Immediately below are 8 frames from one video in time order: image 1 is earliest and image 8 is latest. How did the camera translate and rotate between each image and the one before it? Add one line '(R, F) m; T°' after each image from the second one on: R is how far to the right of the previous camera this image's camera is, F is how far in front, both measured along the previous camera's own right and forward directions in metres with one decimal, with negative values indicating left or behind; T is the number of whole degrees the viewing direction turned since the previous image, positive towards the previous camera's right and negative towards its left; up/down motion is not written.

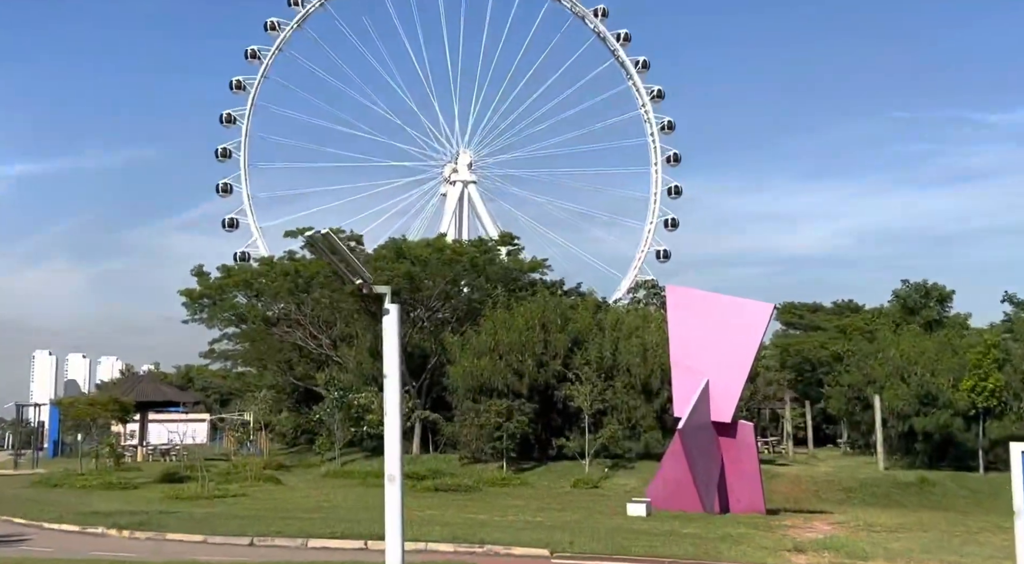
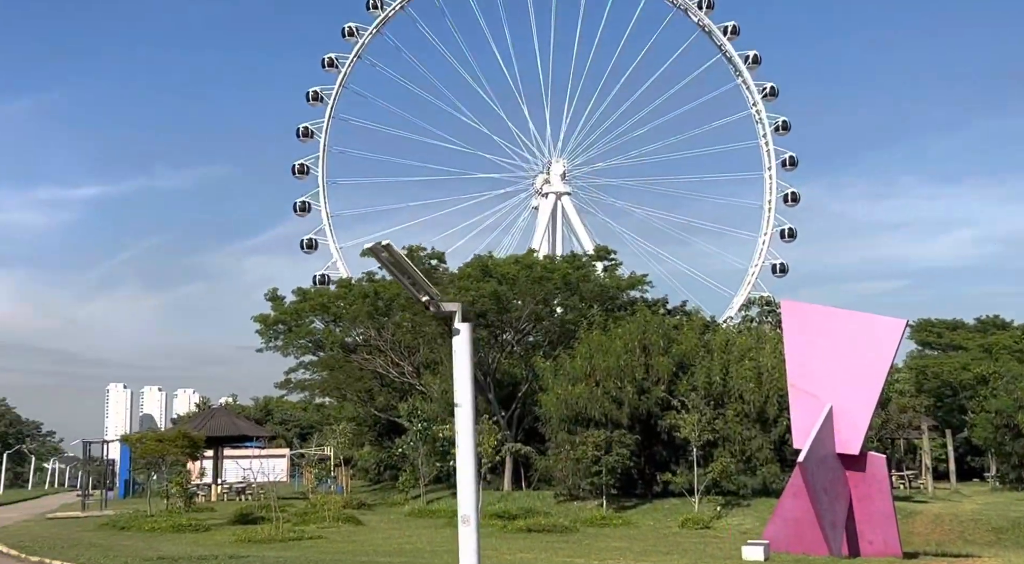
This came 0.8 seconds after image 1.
(-0.5, +2.5) m; -5°
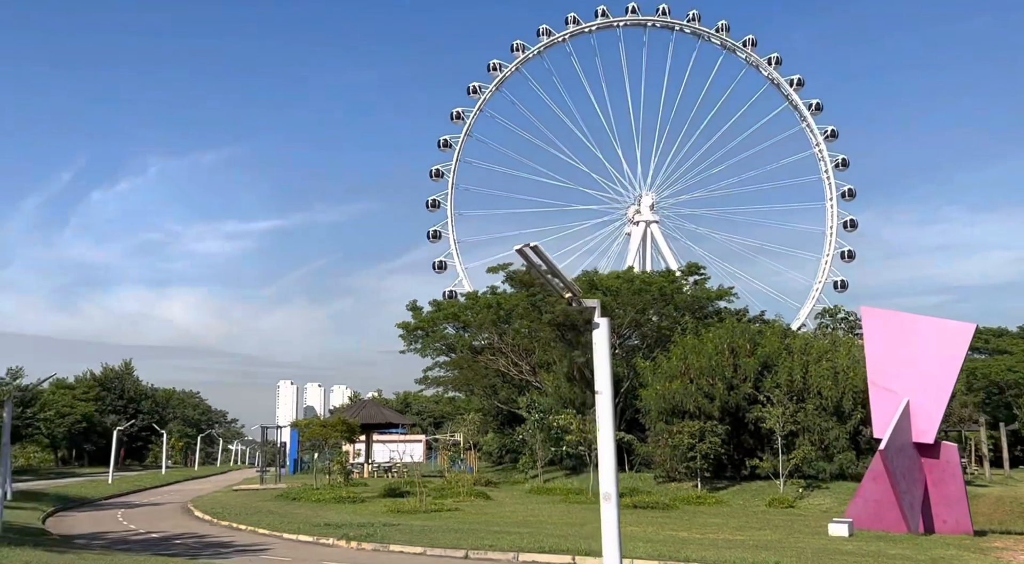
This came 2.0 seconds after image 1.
(+0.4, -4.6) m; -7°
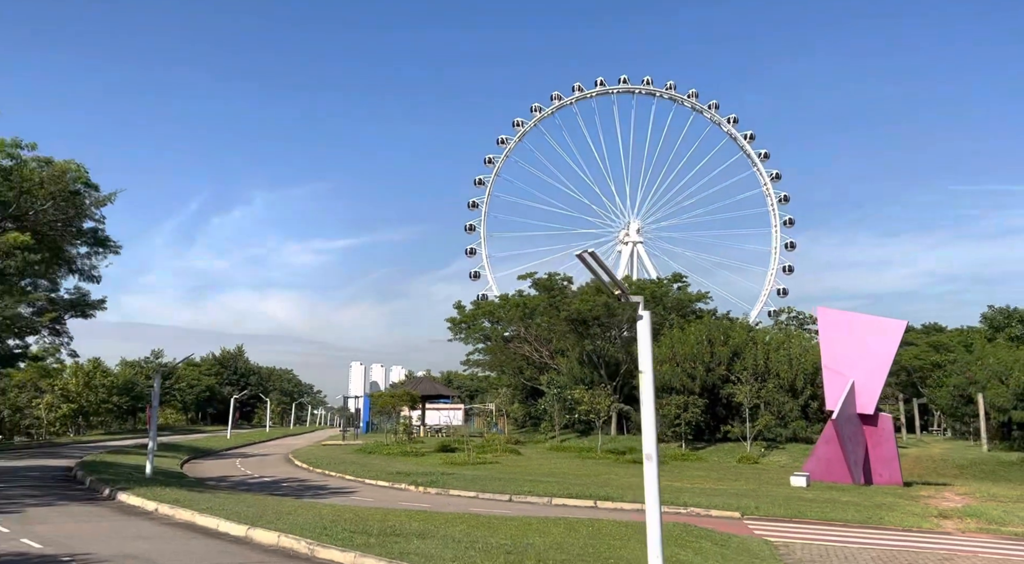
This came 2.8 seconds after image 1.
(+0.8, -8.6) m; -2°
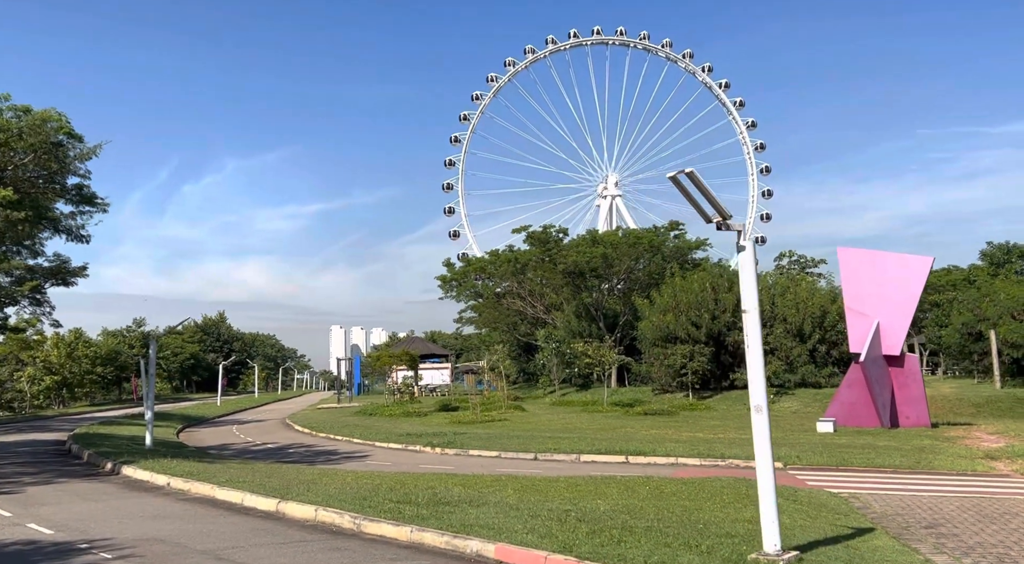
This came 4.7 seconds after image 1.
(-1.0, +1.3) m; +1°
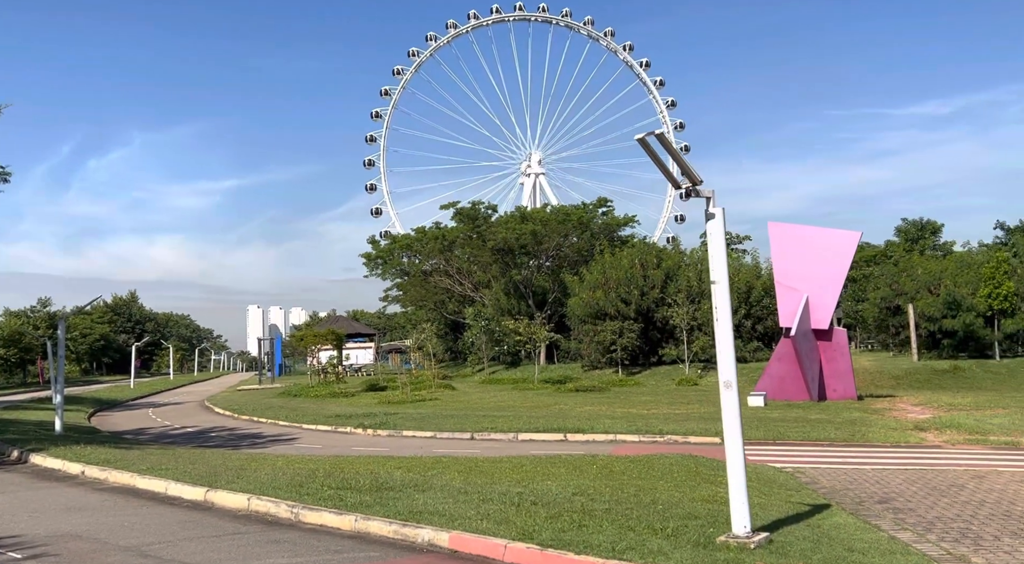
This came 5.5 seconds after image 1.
(-0.3, +0.6) m; +5°
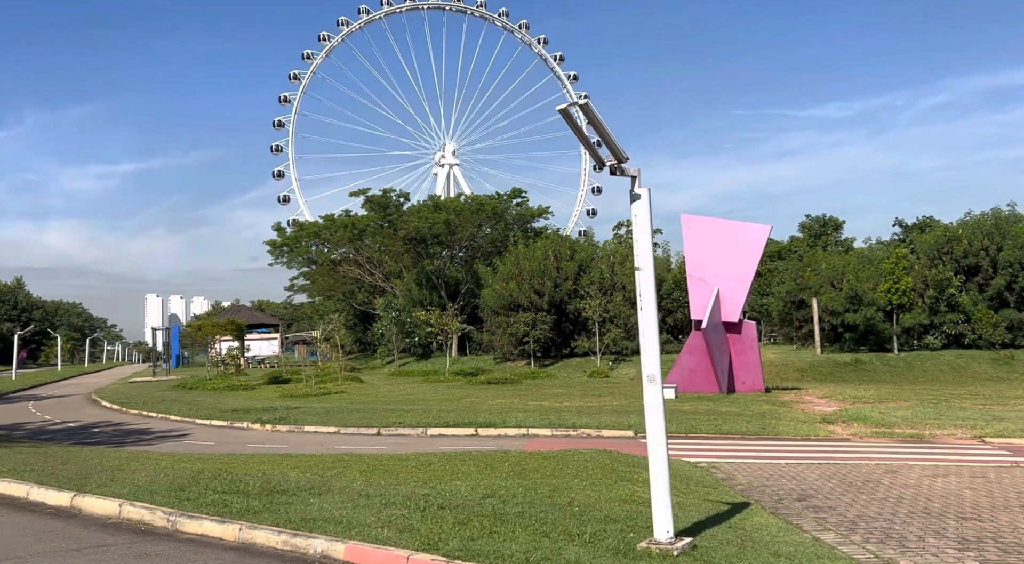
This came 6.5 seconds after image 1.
(0.0, +0.7) m; +6°
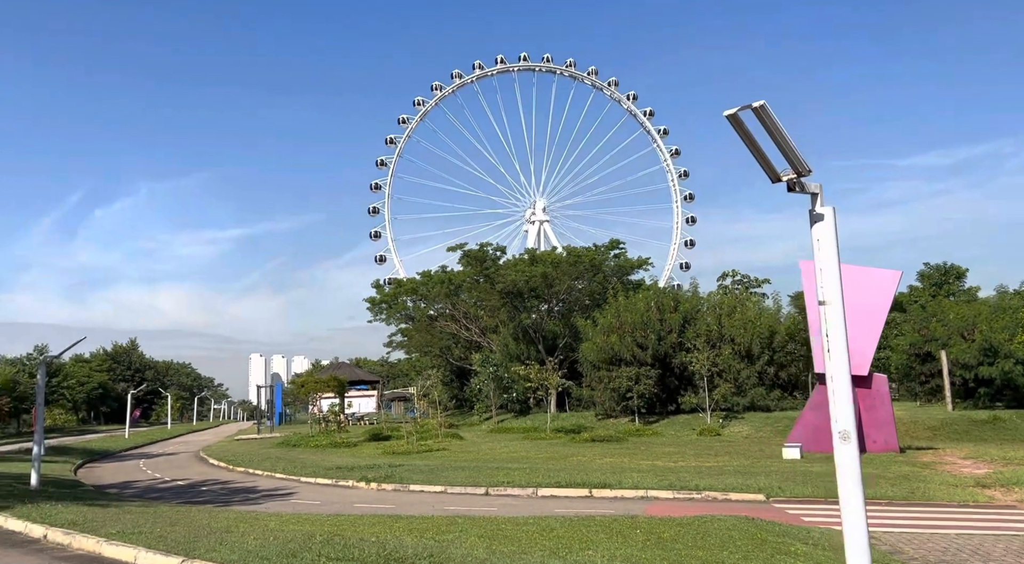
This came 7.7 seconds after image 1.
(-0.5, +1.0) m; -6°
